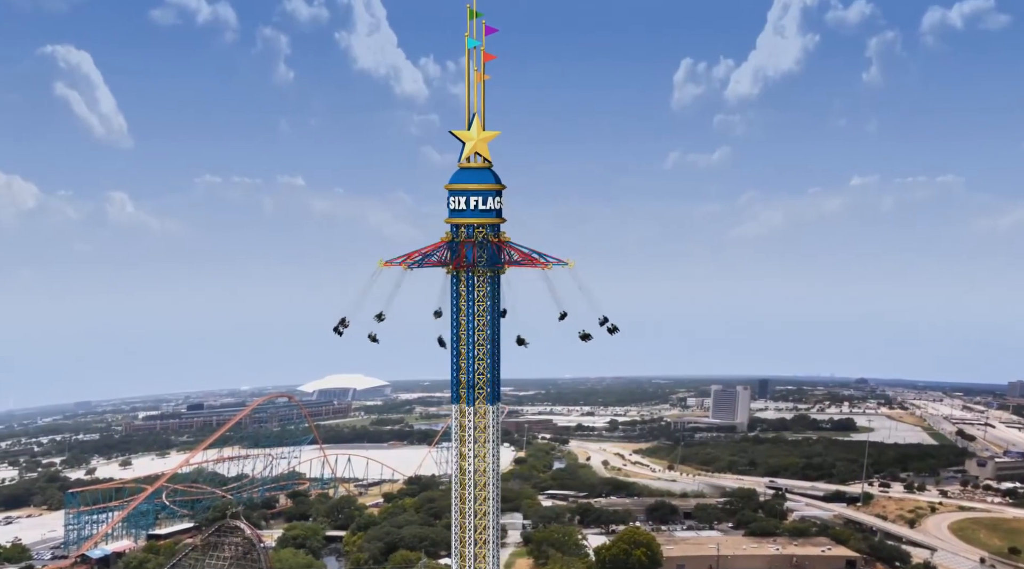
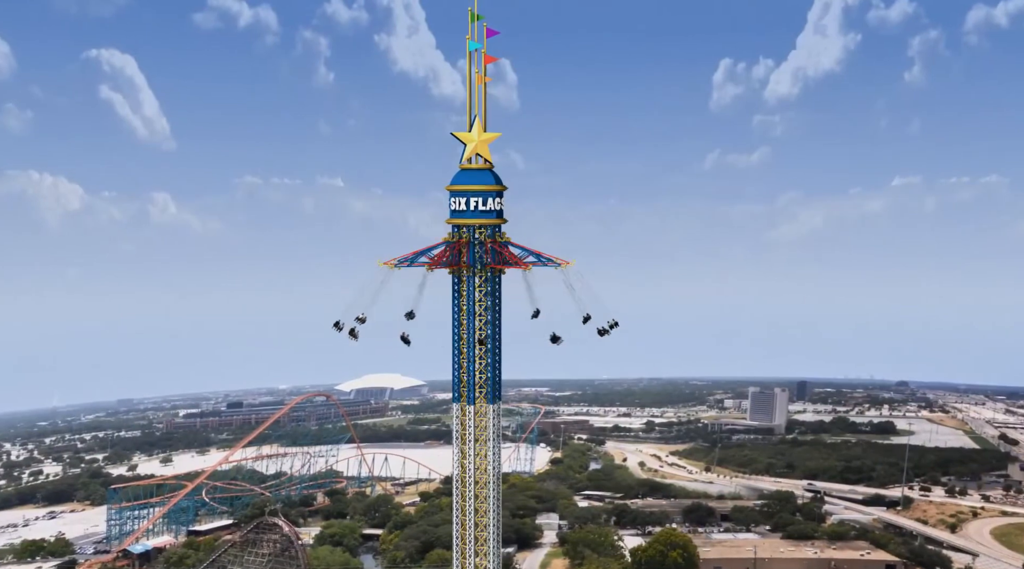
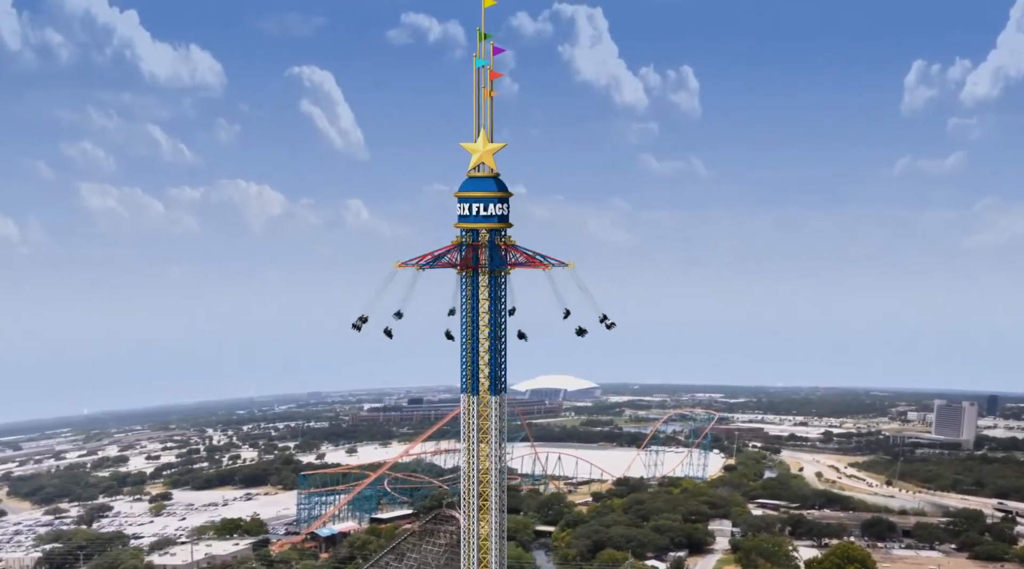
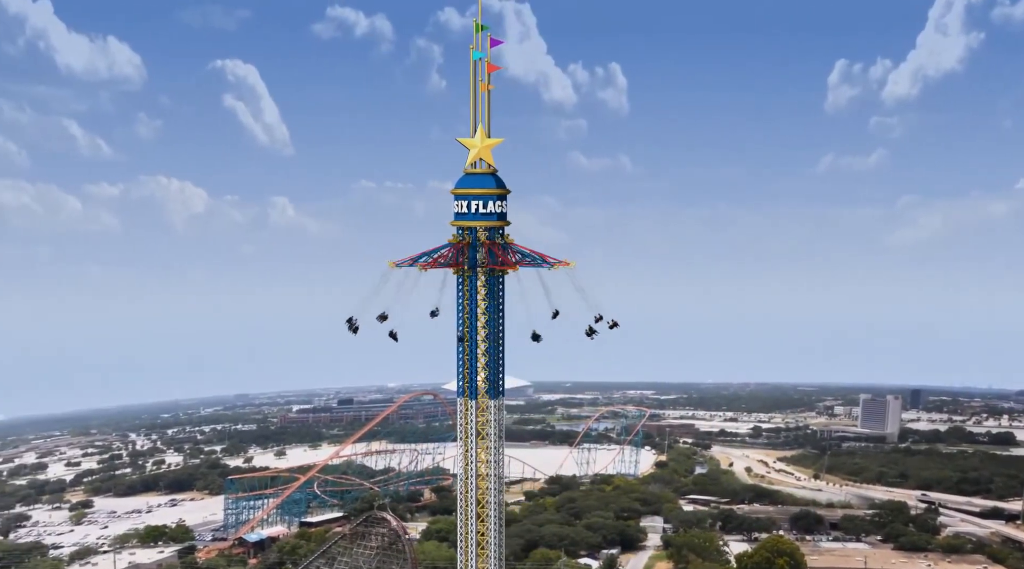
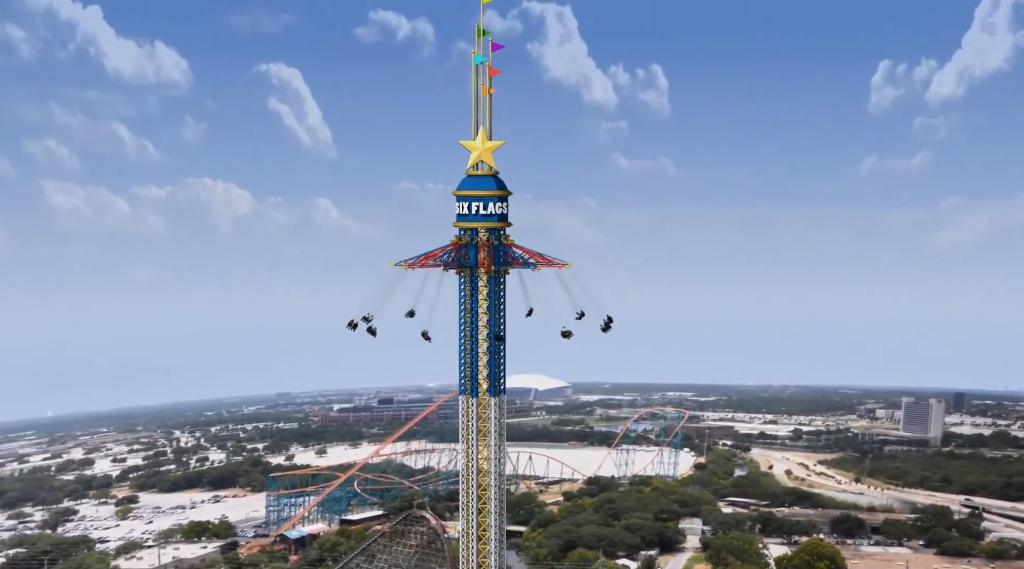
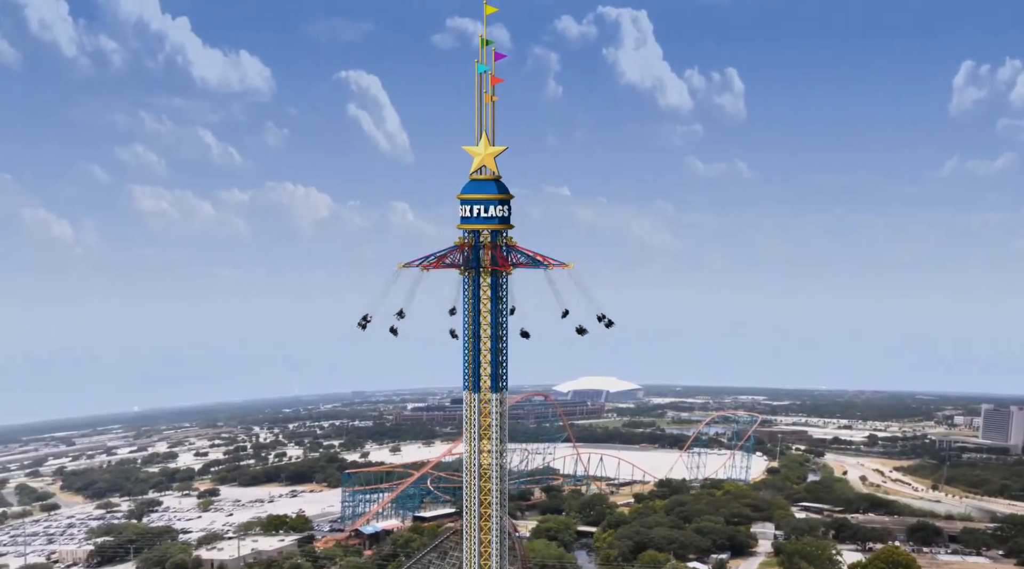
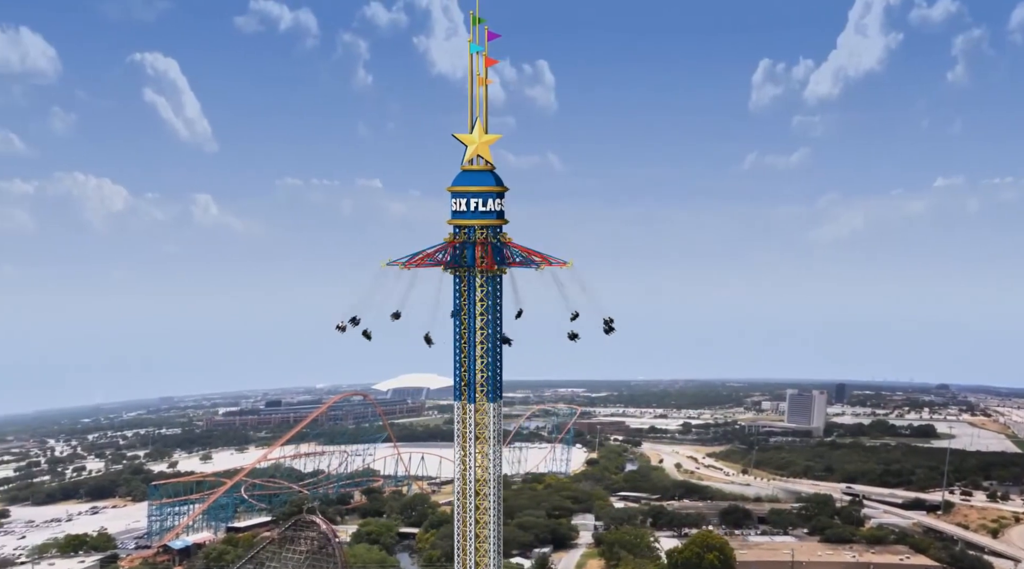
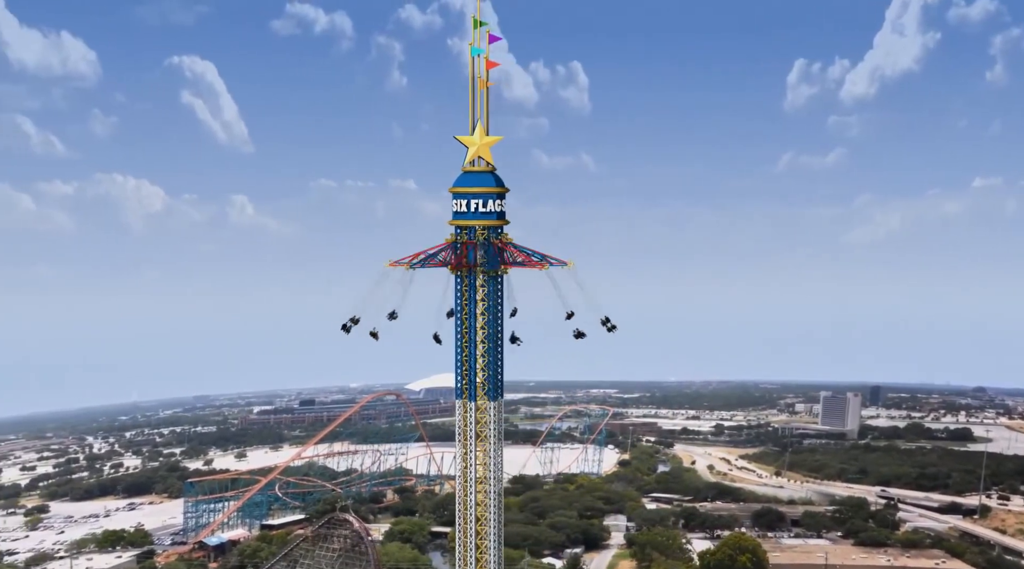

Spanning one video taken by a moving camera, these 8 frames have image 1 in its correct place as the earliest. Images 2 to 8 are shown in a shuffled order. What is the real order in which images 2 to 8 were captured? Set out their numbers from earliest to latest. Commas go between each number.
2, 7, 8, 4, 5, 3, 6
